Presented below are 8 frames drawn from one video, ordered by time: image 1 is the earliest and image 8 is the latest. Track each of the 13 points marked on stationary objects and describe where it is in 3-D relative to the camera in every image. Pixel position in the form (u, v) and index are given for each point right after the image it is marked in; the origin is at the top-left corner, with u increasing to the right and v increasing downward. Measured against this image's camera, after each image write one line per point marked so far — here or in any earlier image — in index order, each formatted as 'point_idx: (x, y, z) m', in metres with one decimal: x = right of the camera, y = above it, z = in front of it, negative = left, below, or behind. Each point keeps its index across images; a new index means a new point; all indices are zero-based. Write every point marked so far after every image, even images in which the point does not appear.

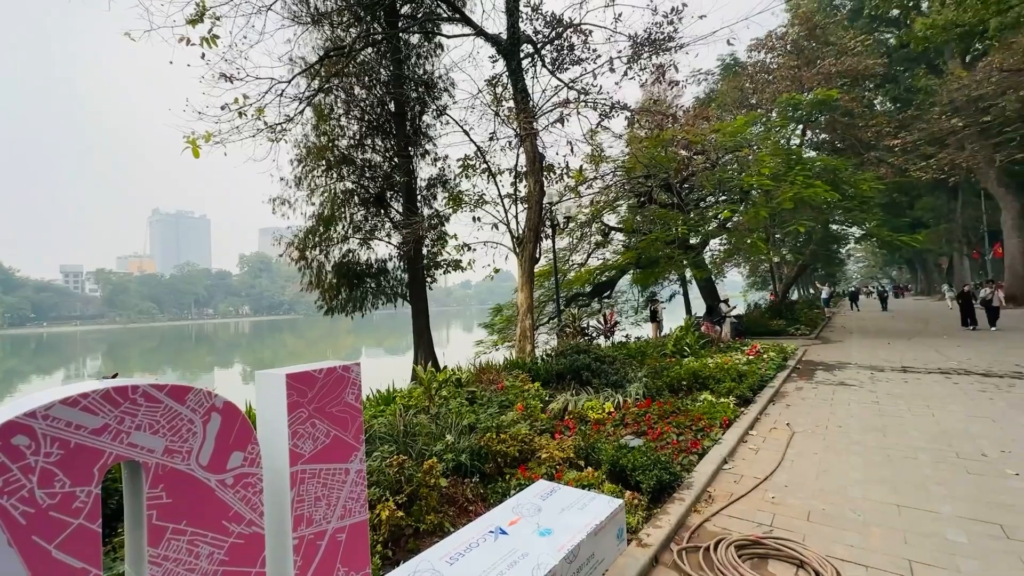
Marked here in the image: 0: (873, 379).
0: (+5.5, -1.4, +6.8) m
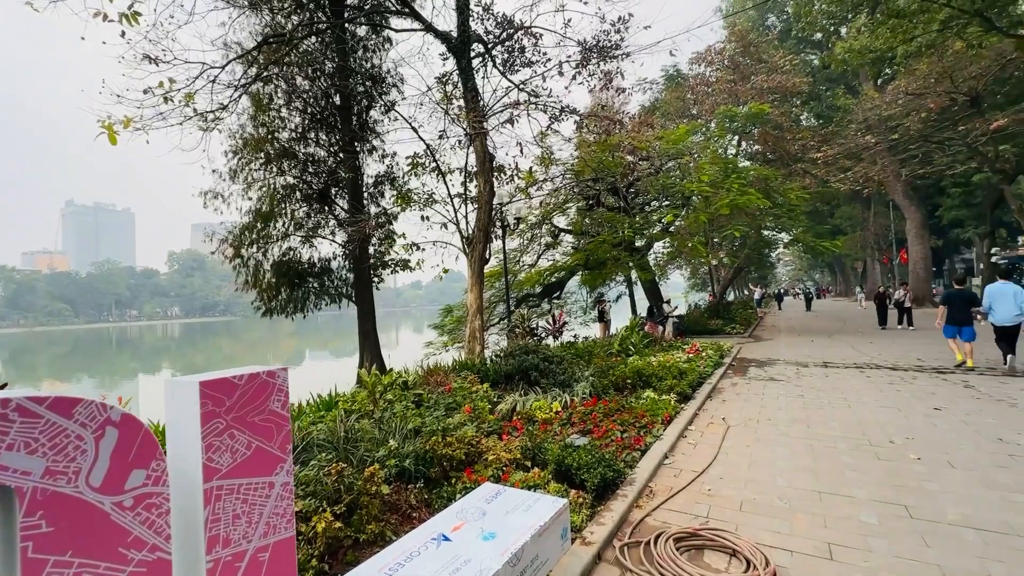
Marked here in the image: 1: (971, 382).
0: (+4.7, -1.4, +7.3) m
1: (+6.4, -1.3, +6.3) m
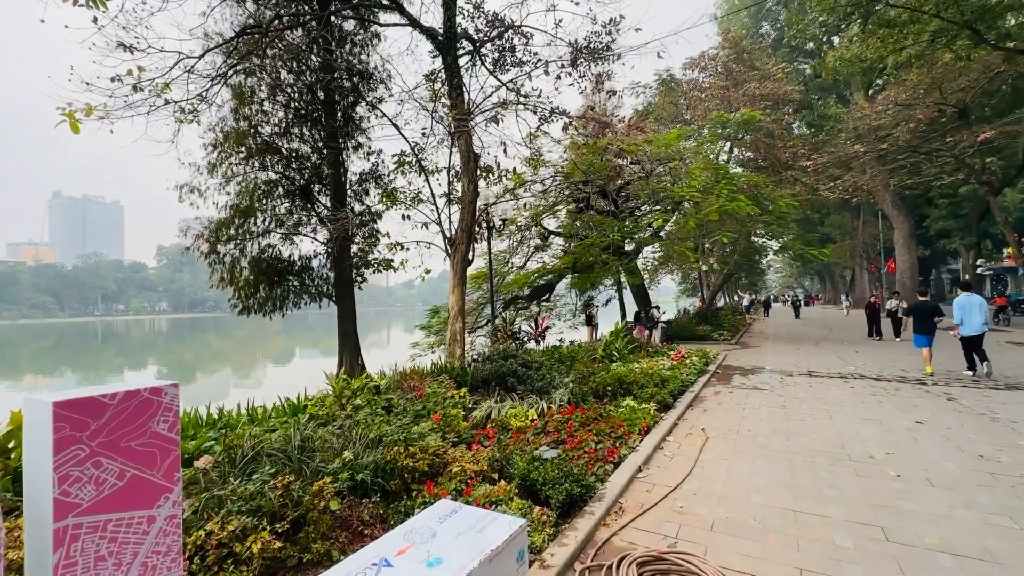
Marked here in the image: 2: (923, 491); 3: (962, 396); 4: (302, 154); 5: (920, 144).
0: (+4.4, -1.5, +7.2) m
1: (+6.1, -1.5, +6.2) m
2: (+3.0, -1.5, +3.3) m
3: (+6.1, -1.5, +6.1) m
4: (-4.5, +2.9, +9.6) m
5: (+12.2, +4.3, +13.4) m
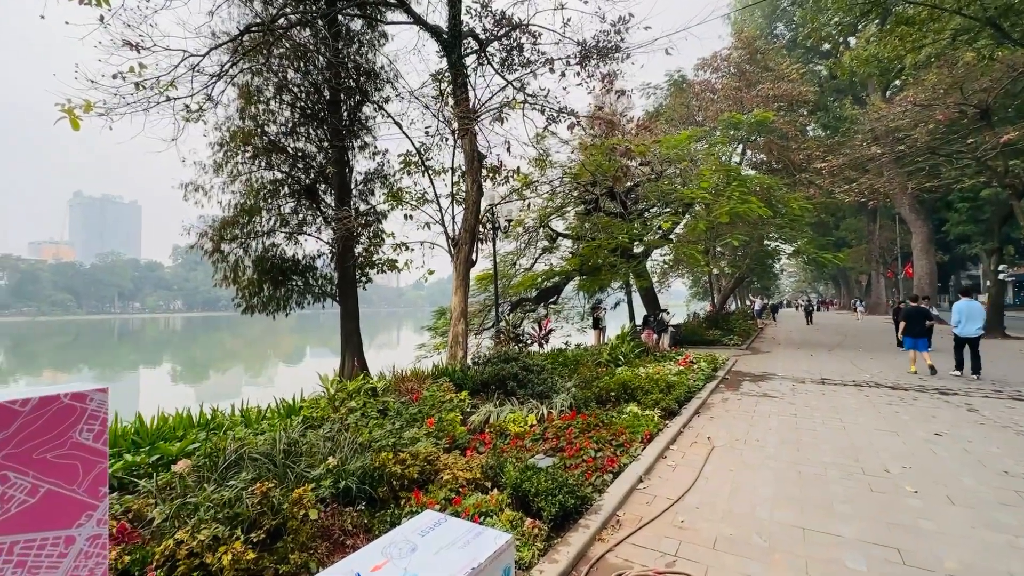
0: (+4.4, -1.6, +7.0) m
1: (+6.1, -1.6, +5.9) m
2: (+3.0, -1.5, +3.1) m
3: (+6.1, -1.6, +5.8) m
4: (-4.3, +2.9, +9.6) m
5: (+12.4, +4.1, +13.1) m
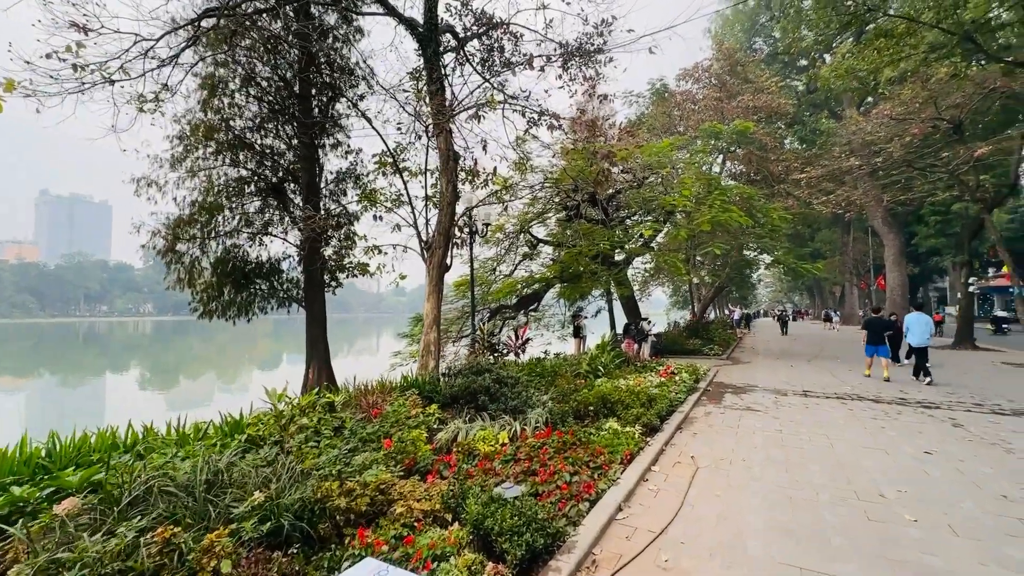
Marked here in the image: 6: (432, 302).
0: (+4.0, -1.8, +6.8) m
1: (+5.8, -1.7, +5.8) m
2: (+2.7, -1.6, +2.8) m
3: (+5.8, -1.7, +5.7) m
4: (-4.8, +2.8, +9.1) m
5: (+11.9, +3.8, +13.2) m
6: (-1.2, -0.2, +7.0) m
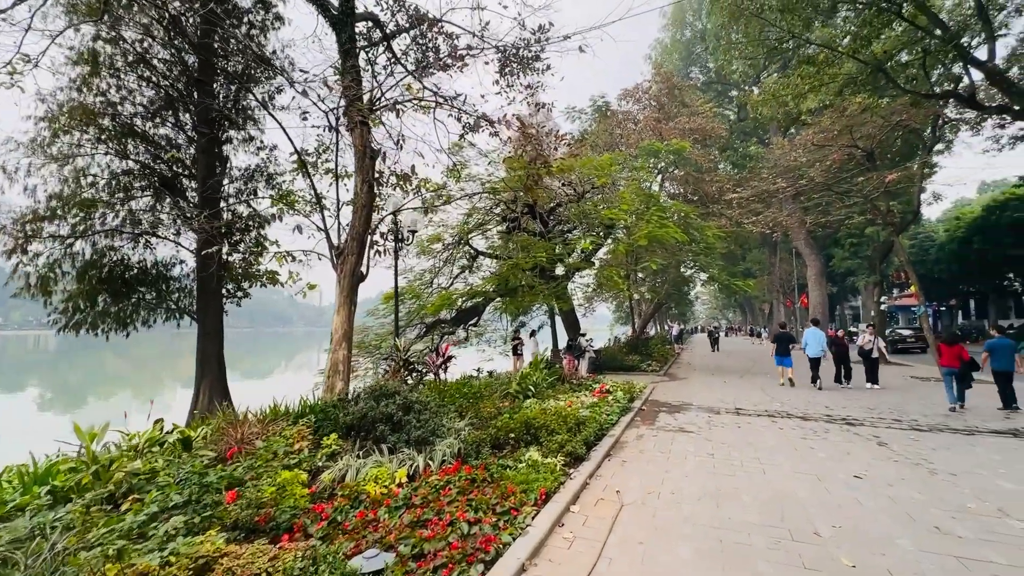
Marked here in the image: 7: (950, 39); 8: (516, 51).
0: (+2.9, -2.0, +6.5) m
1: (+4.8, -1.9, +5.8) m
2: (+2.1, -1.7, +2.5) m
3: (+4.8, -1.9, +5.7) m
4: (-6.1, +2.6, +8.0) m
5: (+10.0, +3.3, +14.0) m
6: (-2.3, -0.4, +6.2) m
7: (+8.9, +5.1, +9.1) m
8: (+0.1, +4.8, +9.1) m
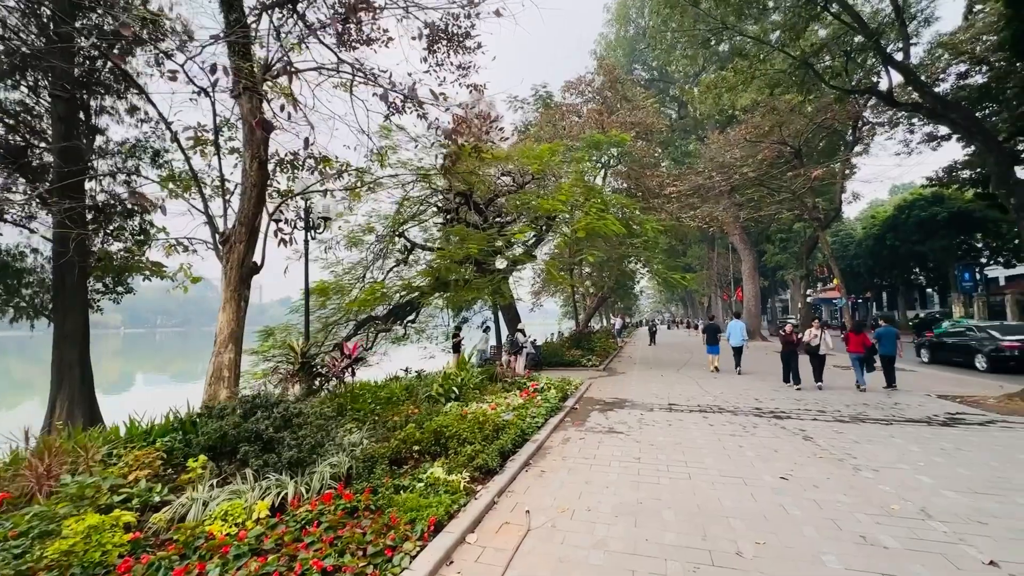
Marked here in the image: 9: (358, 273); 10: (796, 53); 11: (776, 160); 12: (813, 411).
0: (+1.8, -1.9, +6.2) m
1: (+3.7, -1.8, +5.7) m
2: (+1.4, -1.6, +2.1) m
3: (+3.8, -1.8, +5.6) m
4: (-7.3, +2.7, +6.7) m
5: (+8.1, +3.5, +14.4) m
6: (-3.4, -0.3, +5.4) m
7: (+7.5, +5.3, +9.4) m
8: (-1.3, +5.0, +8.4) m
9: (-4.4, +0.4, +12.5) m
10: (+6.8, +5.5, +10.7) m
11: (+8.9, +4.3, +15.2) m
12: (+4.7, -1.9, +7.0) m
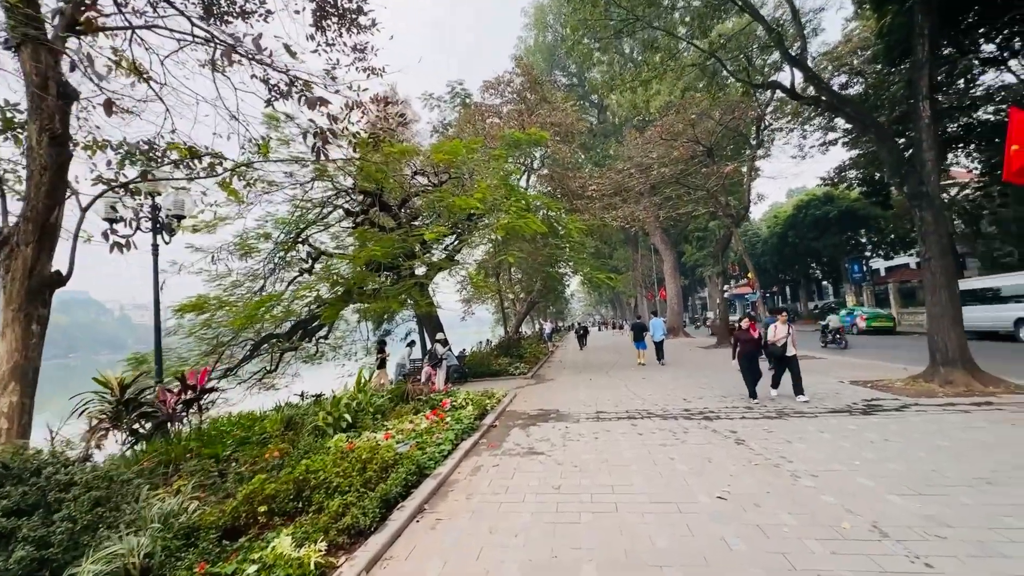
0: (+0.7, -1.8, +5.5) m
1: (+2.7, -1.7, +5.3) m
2: (+0.9, -1.5, +1.4) m
3: (+2.7, -1.7, +5.2) m
4: (-8.5, +2.4, +4.8) m
5: (+5.5, +3.6, +14.6) m
6: (-4.4, -0.5, +4.0) m
7: (+5.5, +5.4, +9.6) m
8: (-3.0, +4.8, +7.4) m
9: (-6.5, +0.1, +10.9) m
10: (+4.6, +5.7, +10.8) m
11: (+6.2, +4.4, +15.6) m
12: (+3.4, -1.8, +6.7) m
